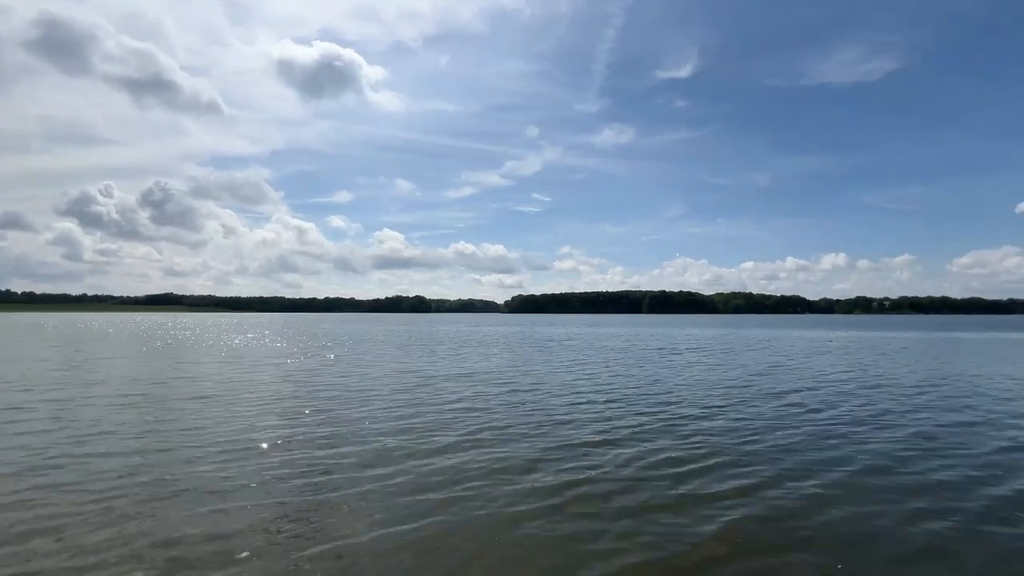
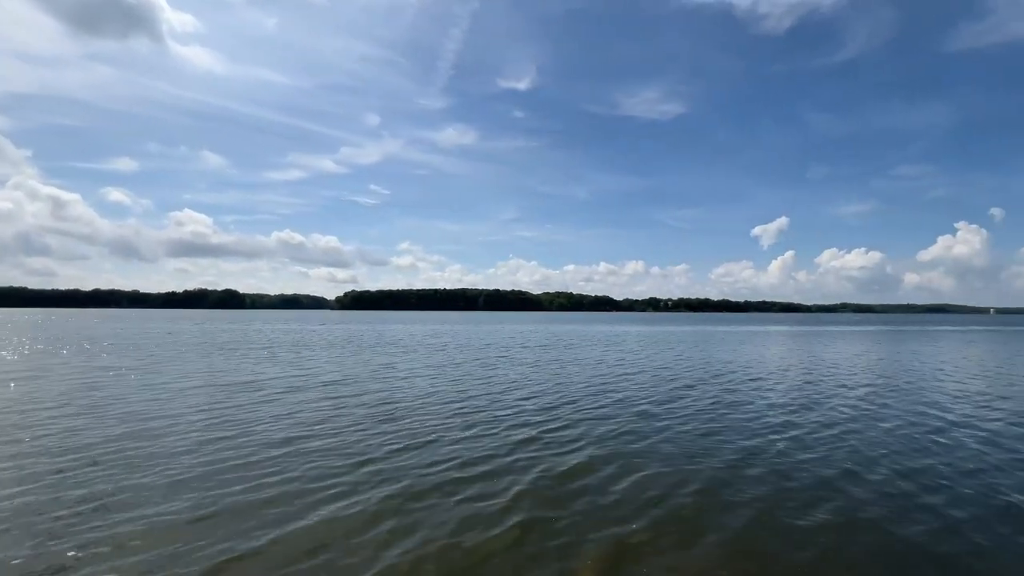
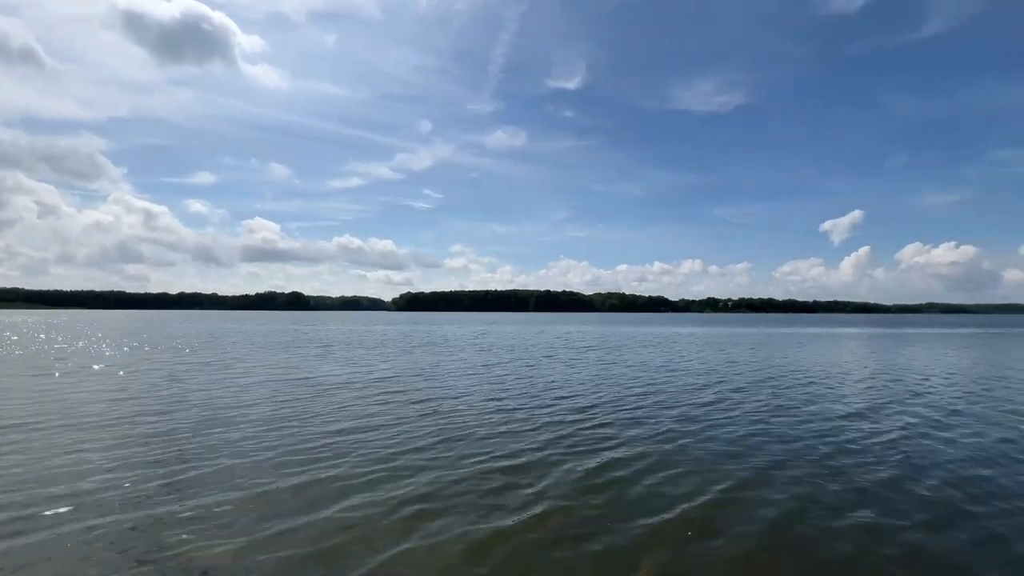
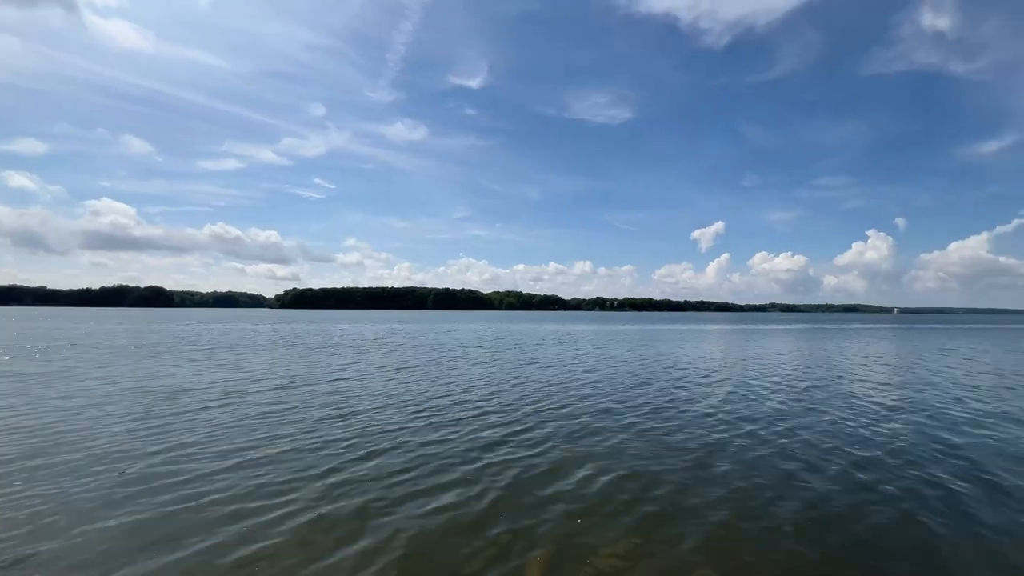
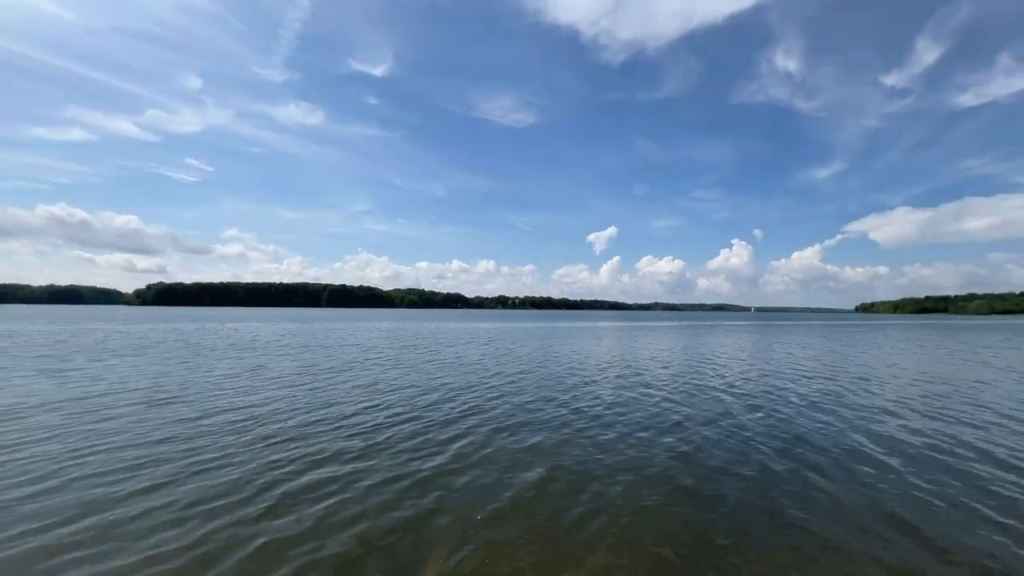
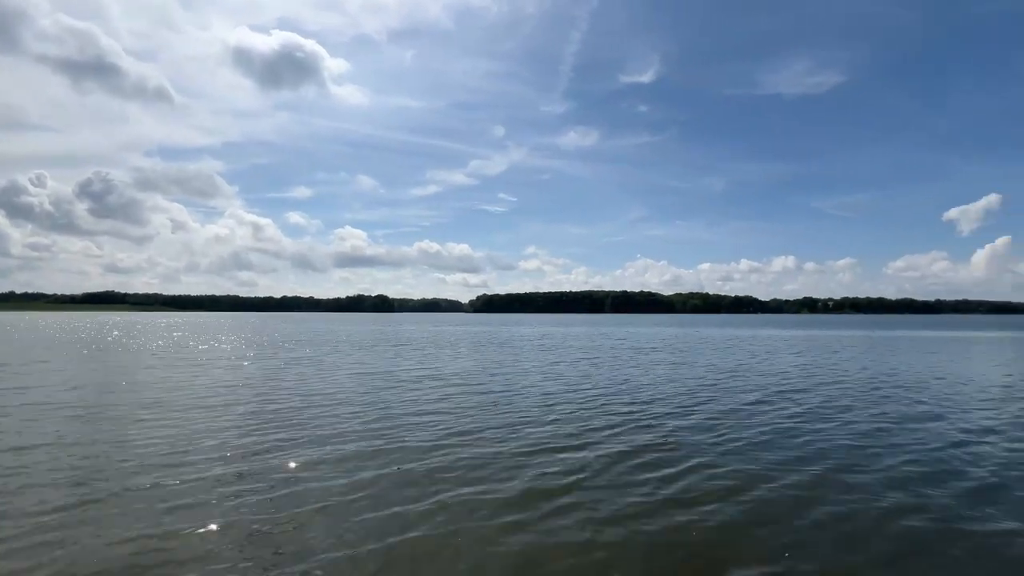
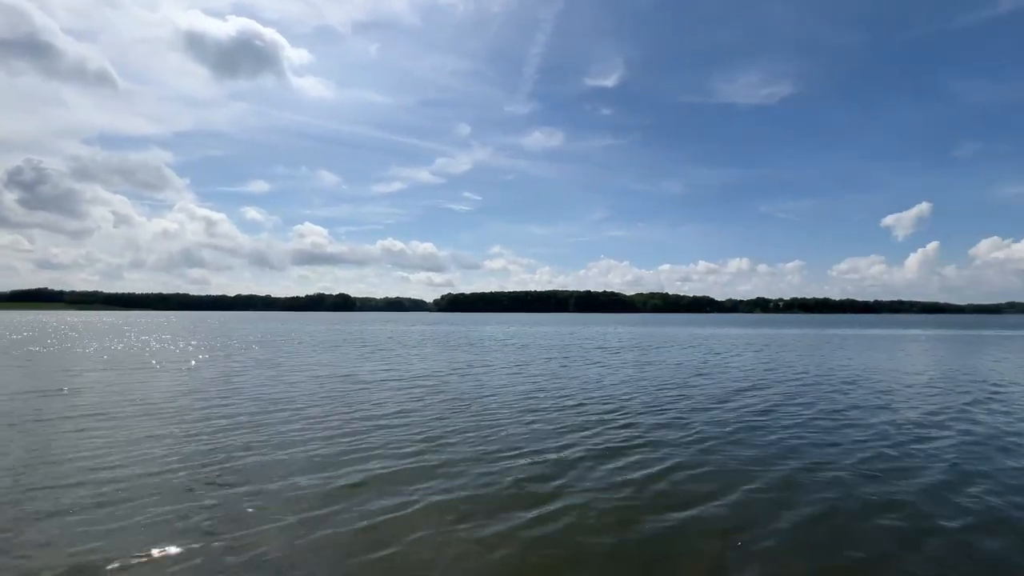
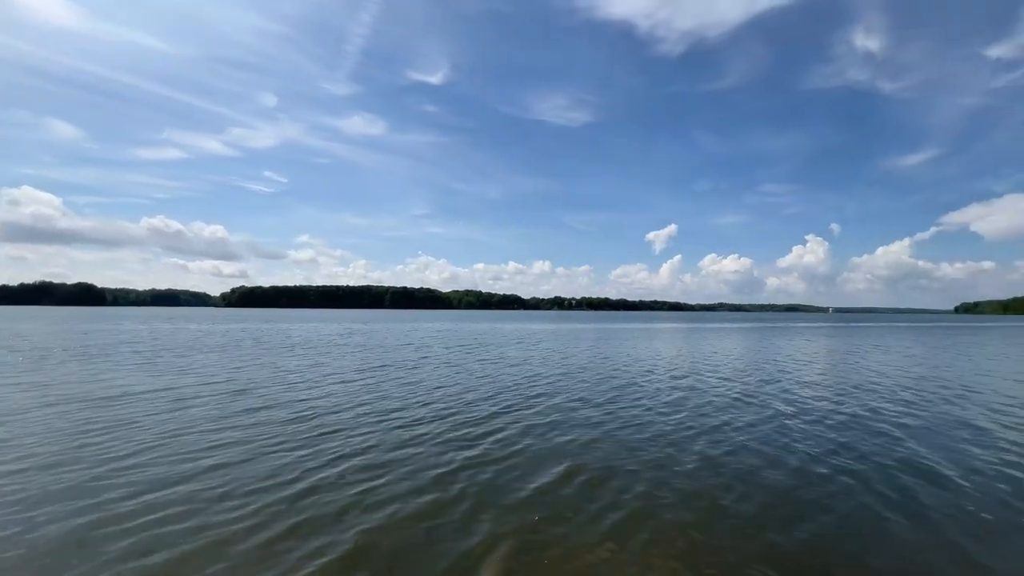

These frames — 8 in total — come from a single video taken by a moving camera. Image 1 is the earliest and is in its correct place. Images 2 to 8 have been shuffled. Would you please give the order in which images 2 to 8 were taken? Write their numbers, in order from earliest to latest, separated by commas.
6, 7, 3, 2, 4, 8, 5
